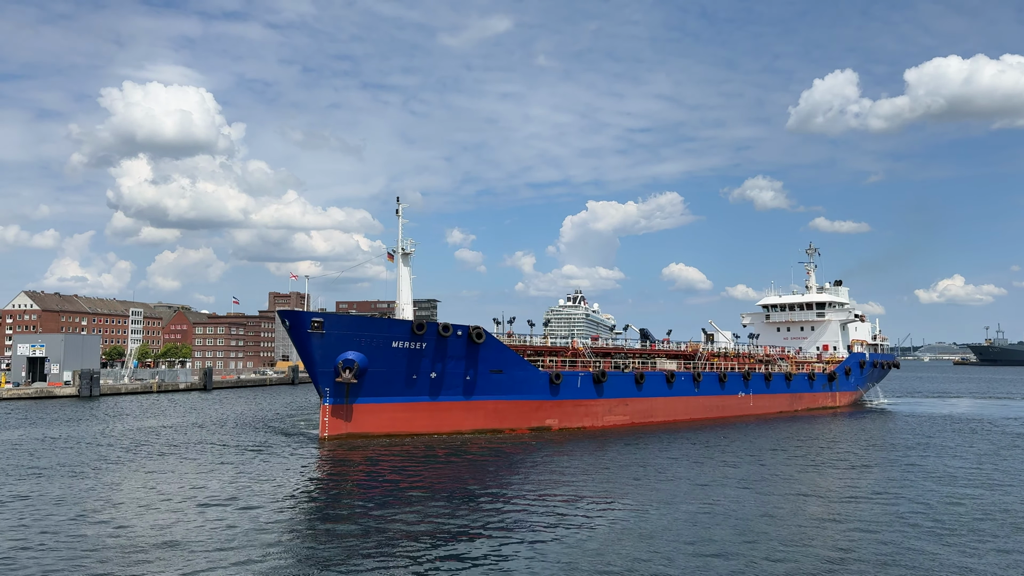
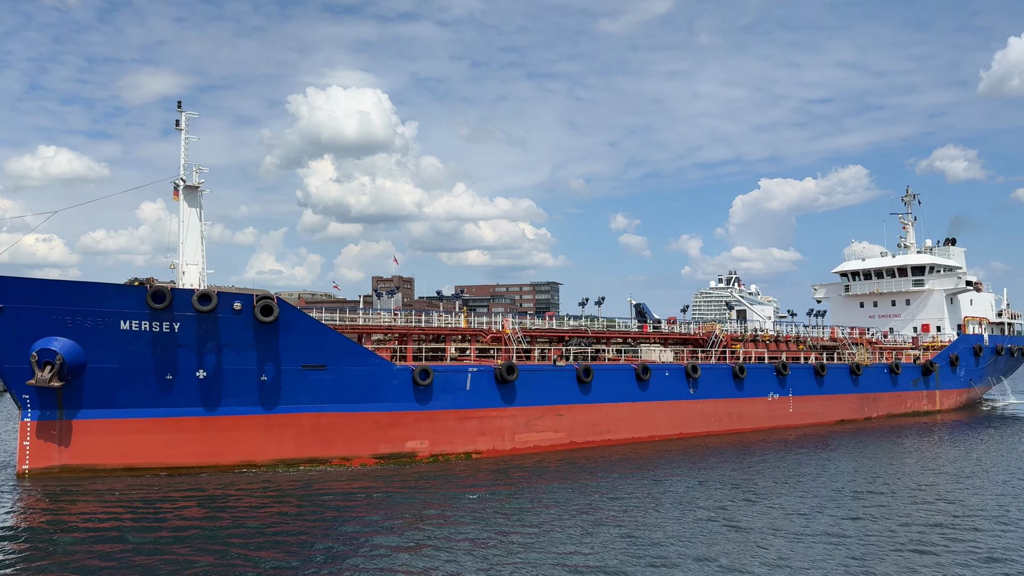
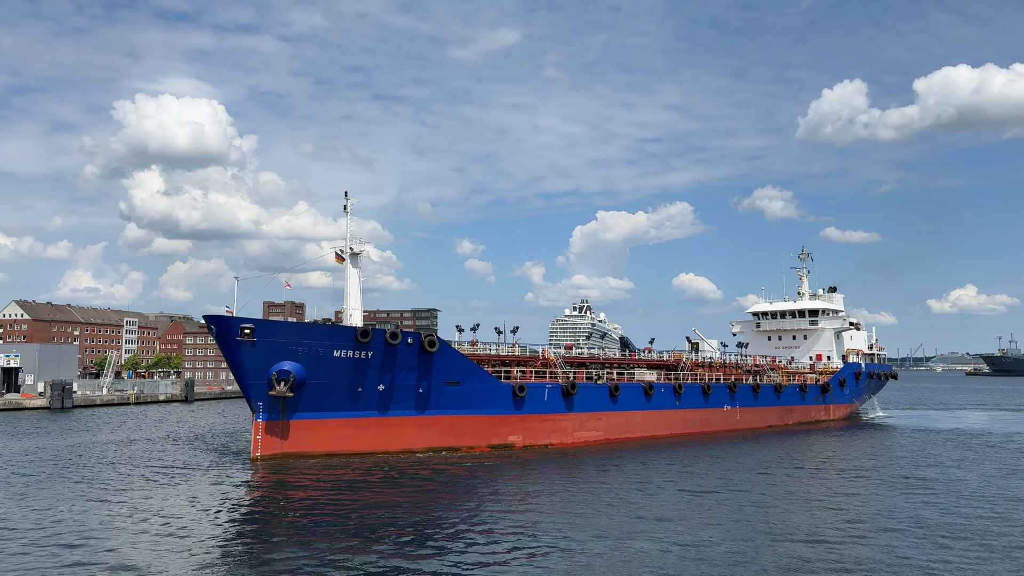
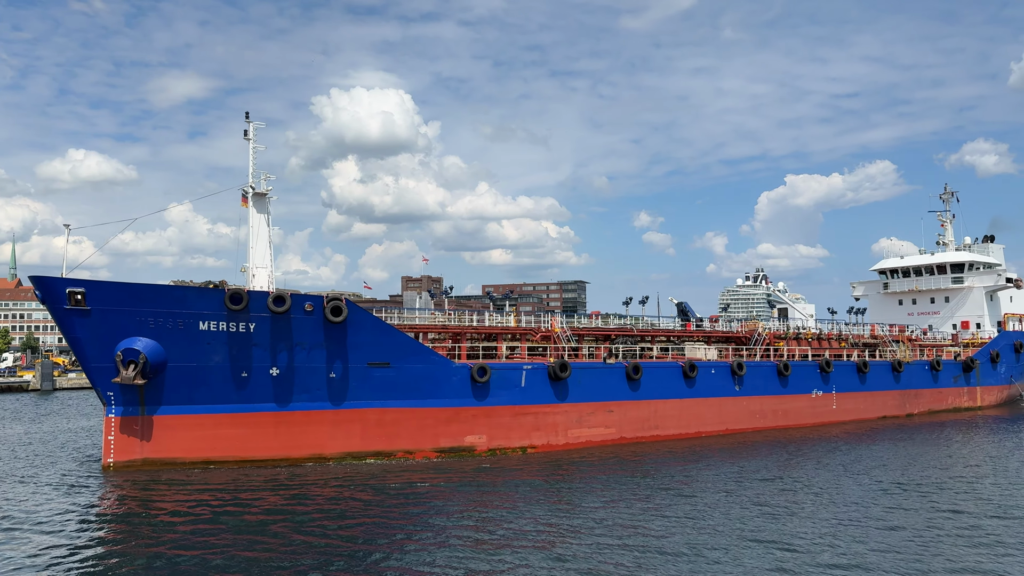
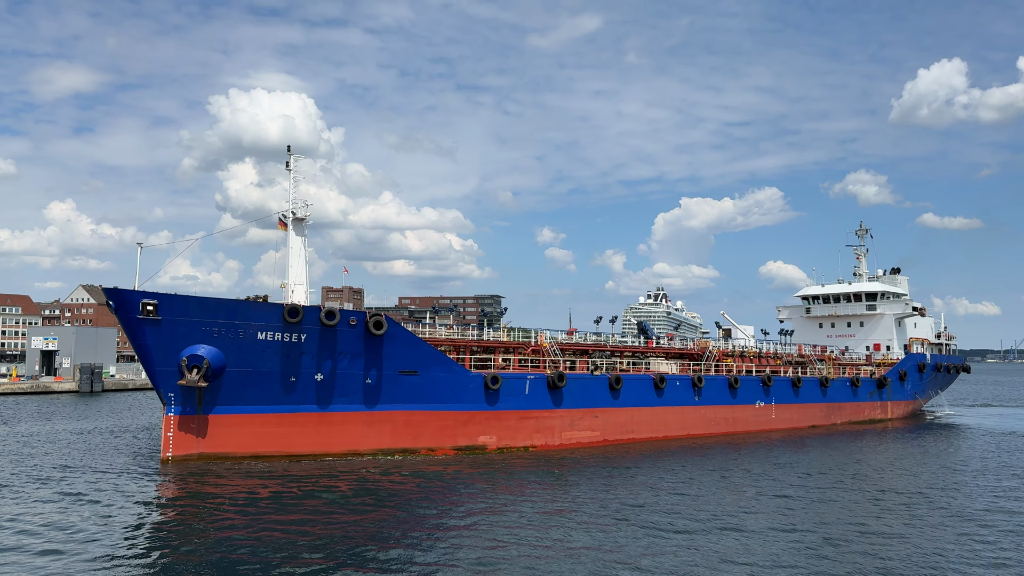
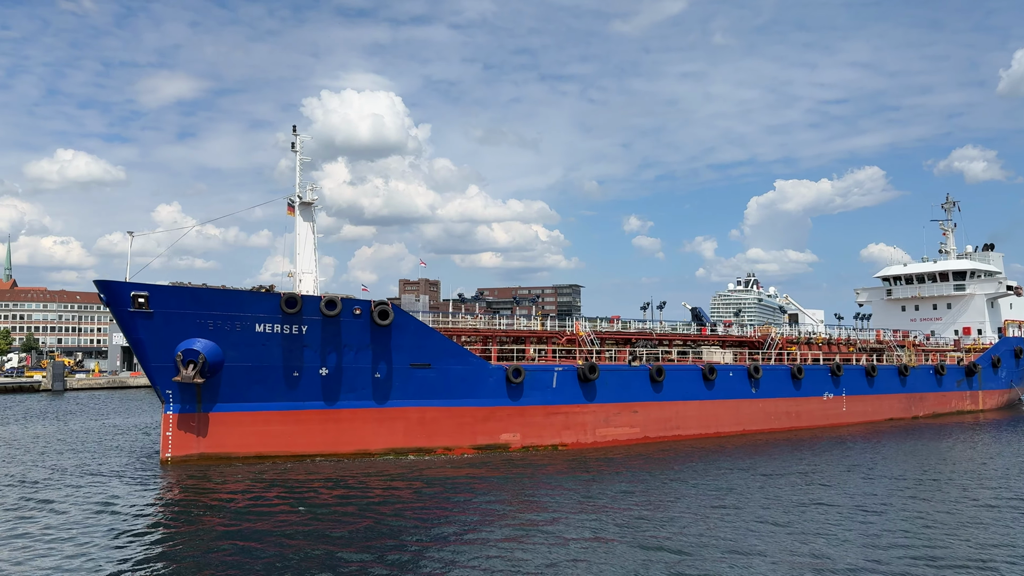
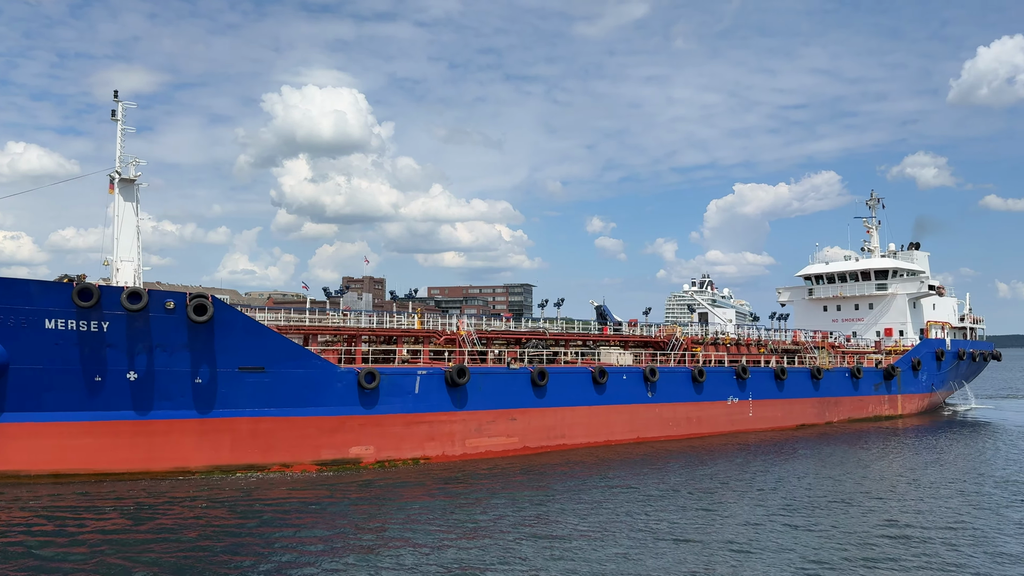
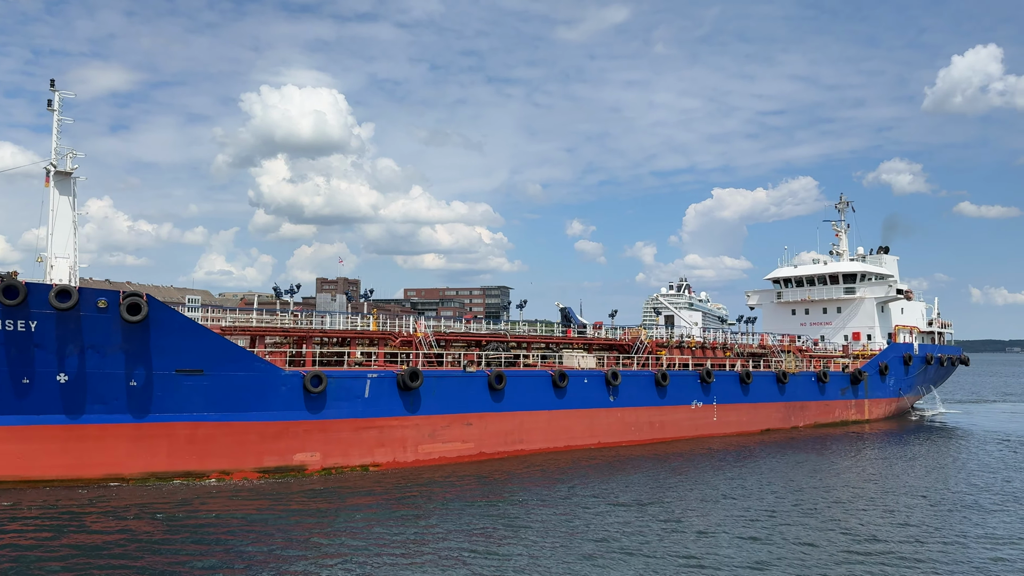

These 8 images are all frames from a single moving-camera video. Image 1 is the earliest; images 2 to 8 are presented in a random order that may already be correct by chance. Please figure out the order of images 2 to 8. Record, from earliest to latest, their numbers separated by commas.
3, 5, 6, 4, 2, 7, 8
